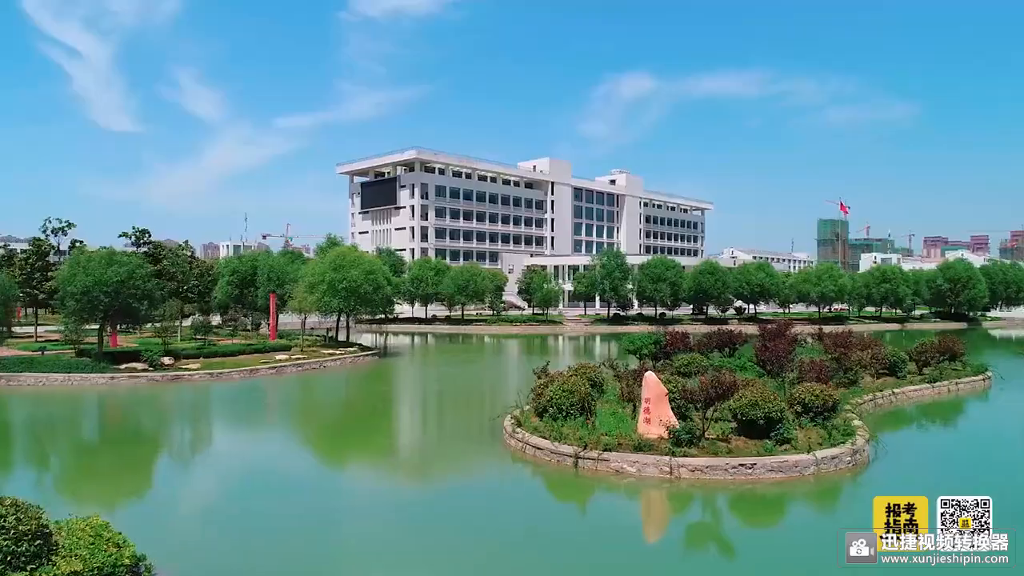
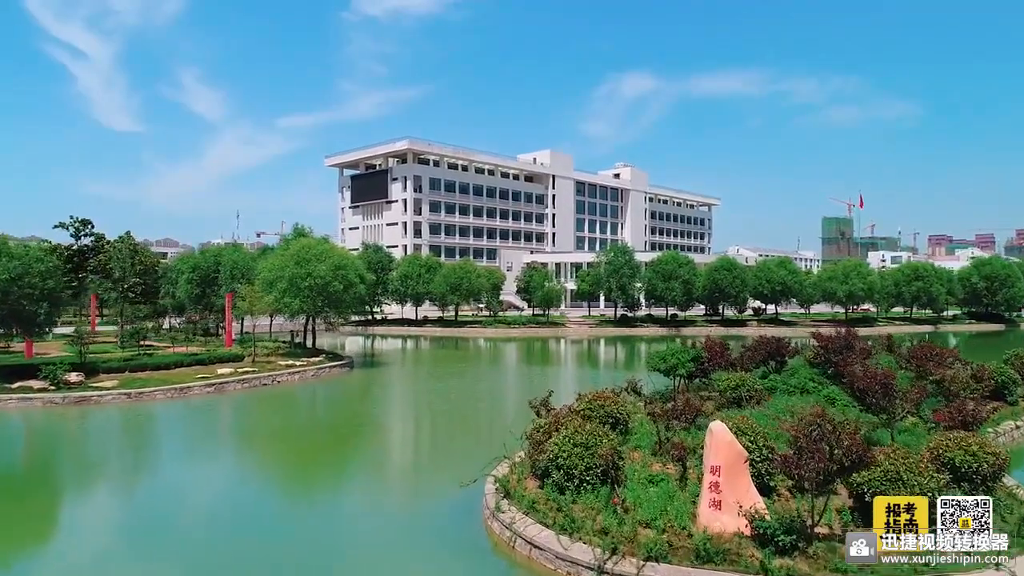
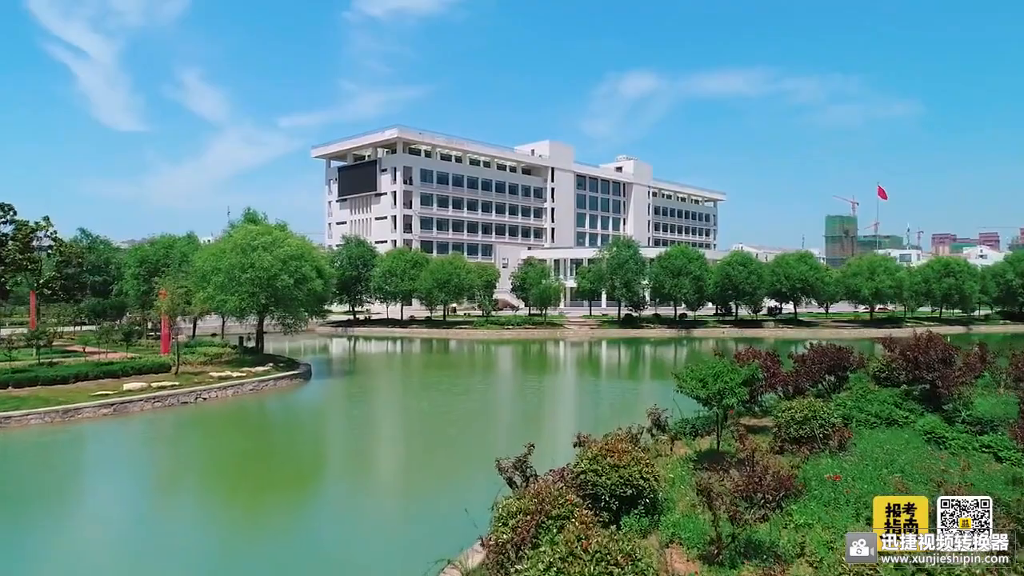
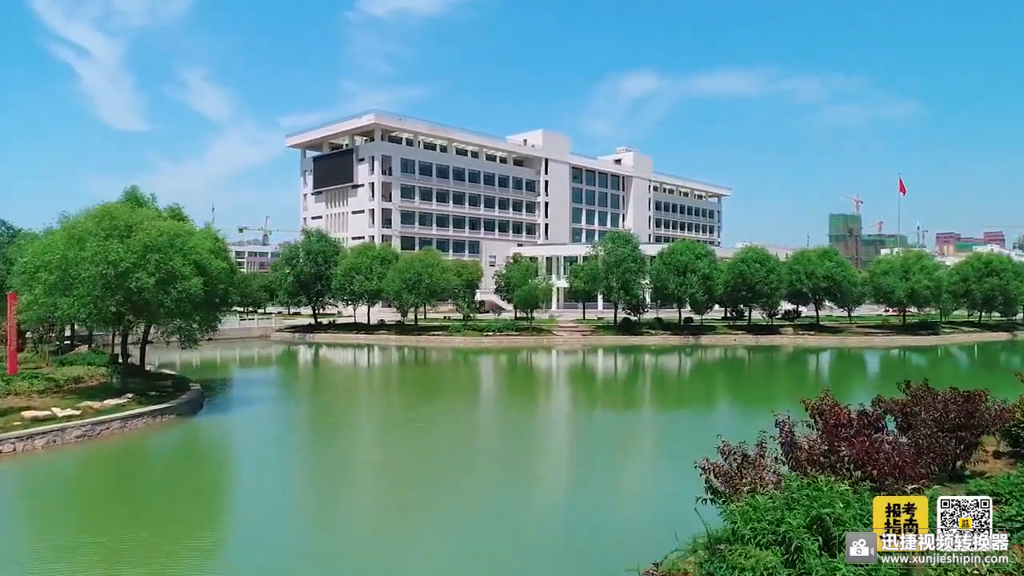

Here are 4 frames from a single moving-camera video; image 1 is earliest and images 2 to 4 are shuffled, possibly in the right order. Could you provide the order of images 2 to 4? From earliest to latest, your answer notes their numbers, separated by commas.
2, 3, 4
